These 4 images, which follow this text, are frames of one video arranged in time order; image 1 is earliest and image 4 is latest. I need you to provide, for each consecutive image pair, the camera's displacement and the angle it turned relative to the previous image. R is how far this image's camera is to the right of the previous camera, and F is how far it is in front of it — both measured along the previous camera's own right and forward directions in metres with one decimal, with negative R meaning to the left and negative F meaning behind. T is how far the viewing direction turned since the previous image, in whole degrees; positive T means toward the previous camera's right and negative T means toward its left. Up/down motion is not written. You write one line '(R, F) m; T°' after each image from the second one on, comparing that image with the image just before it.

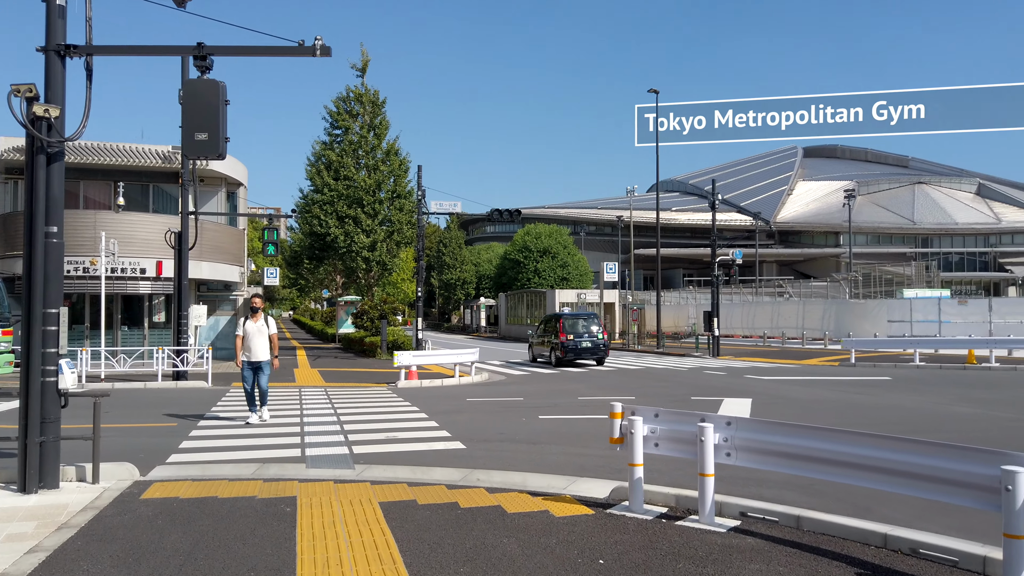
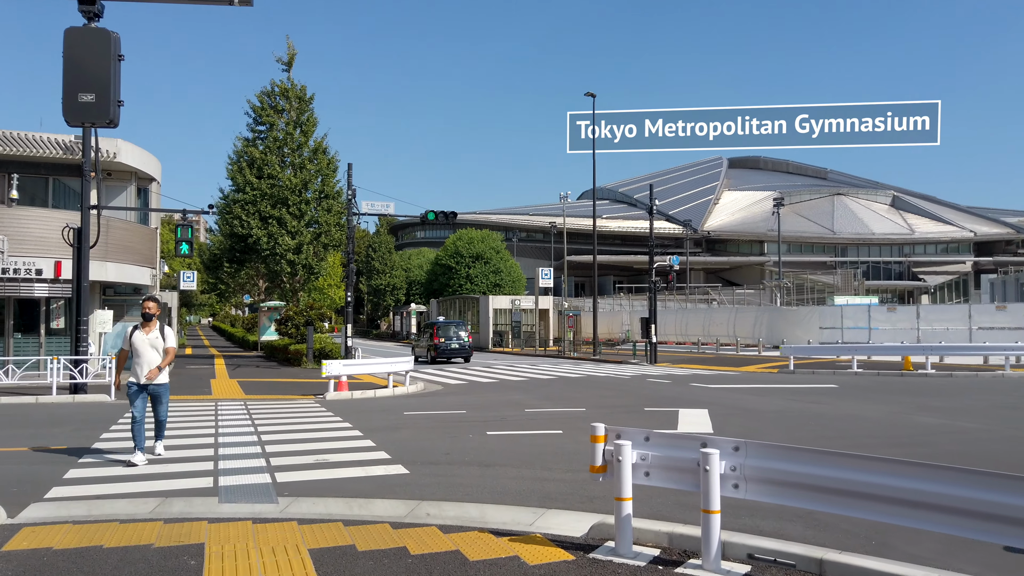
(-0.3, +1.2) m; +6°
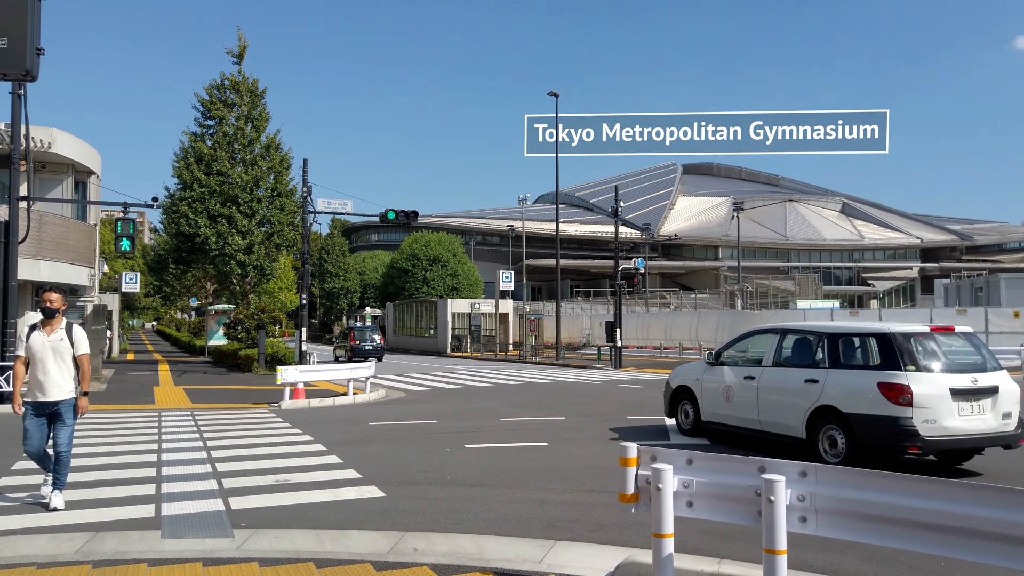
(-0.4, +1.0) m; +4°
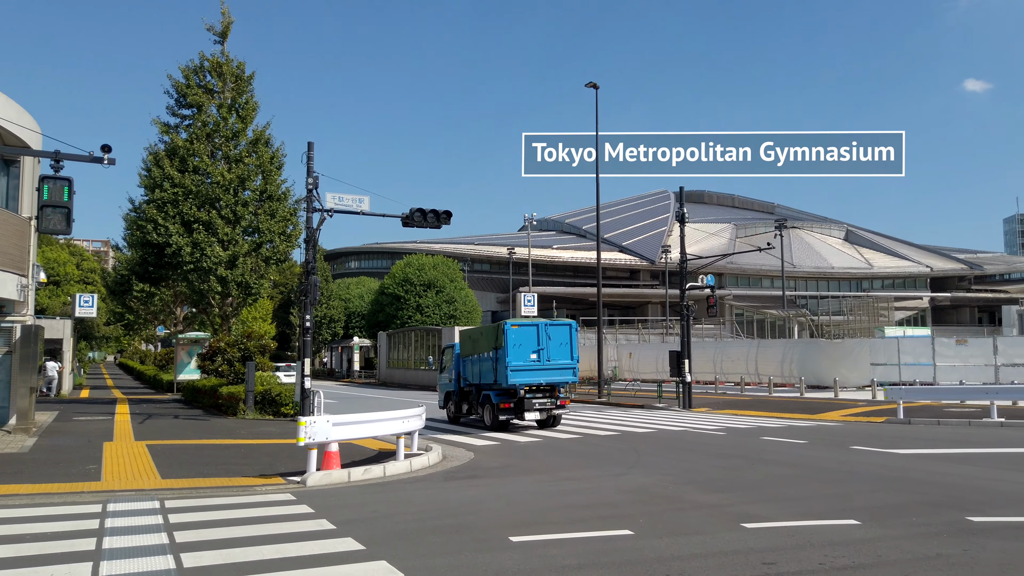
(-2.7, +6.0) m; +2°
